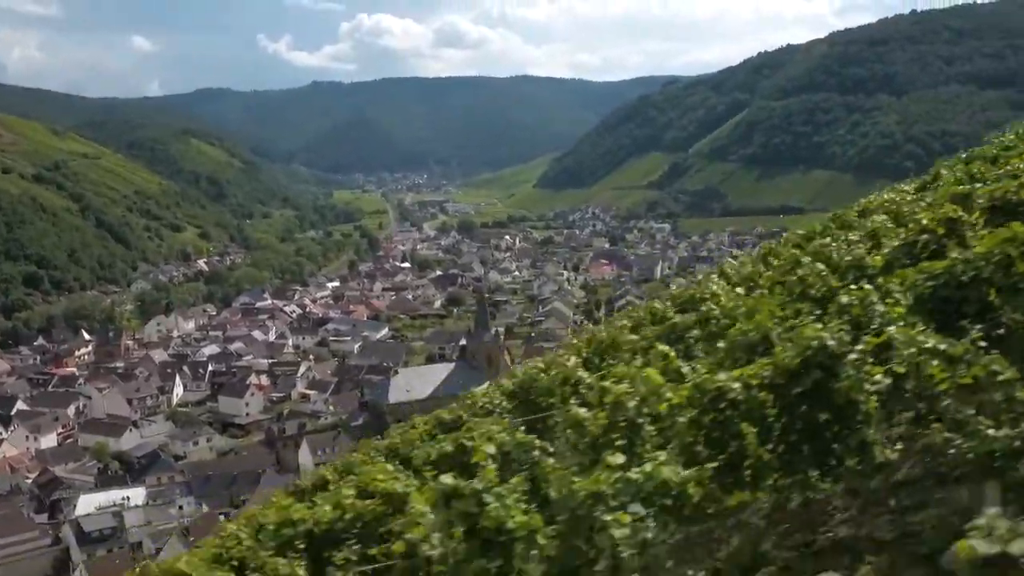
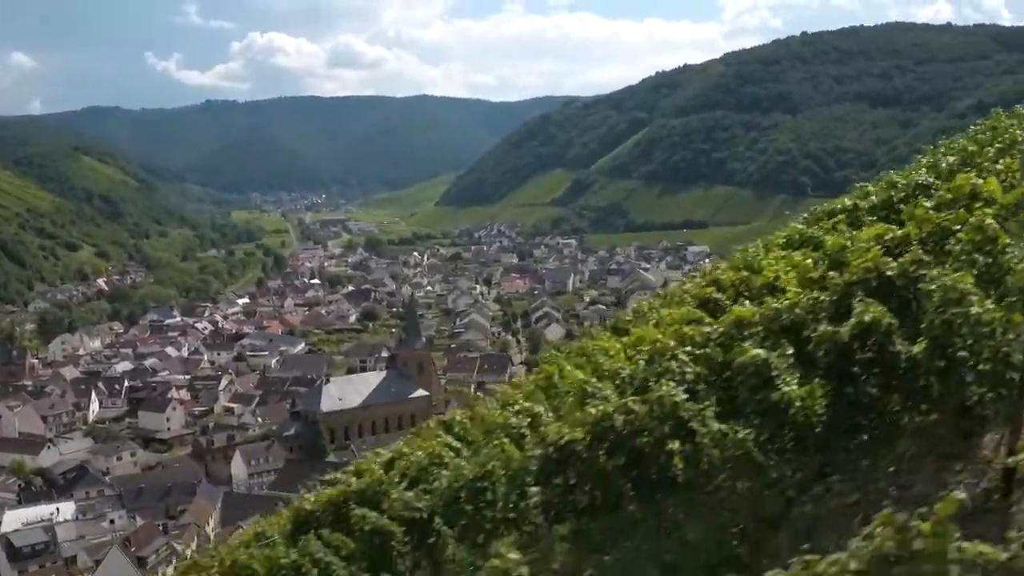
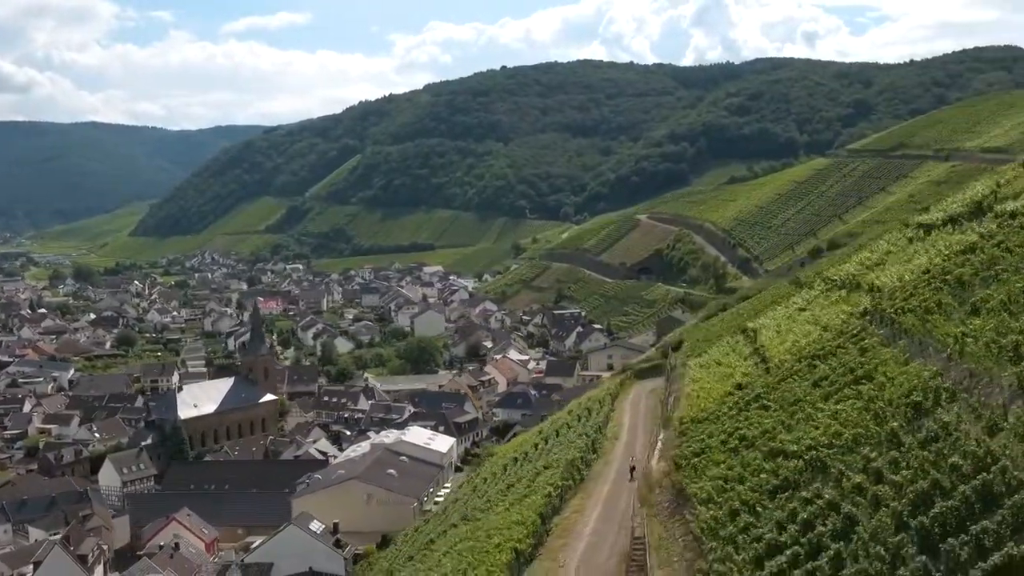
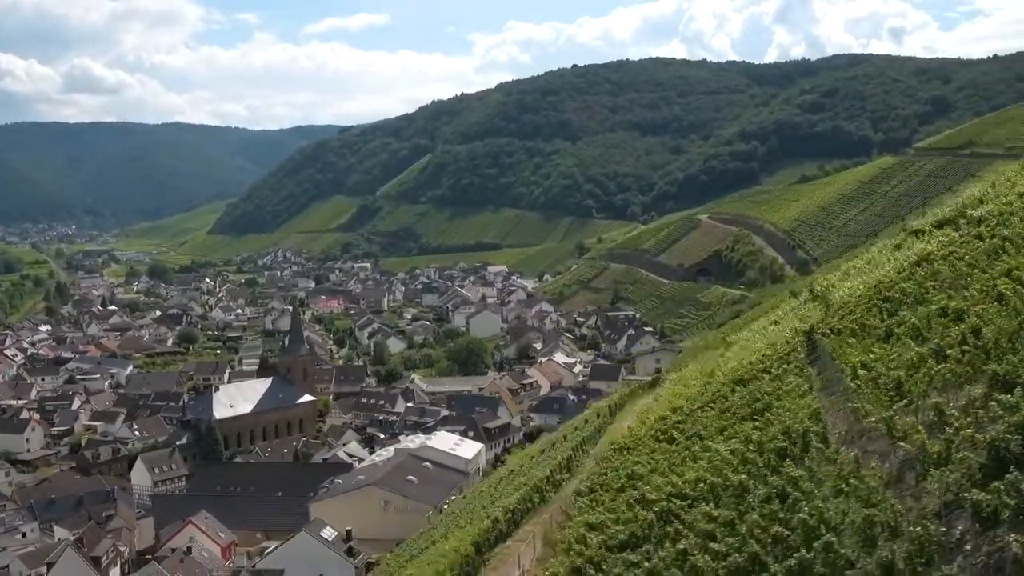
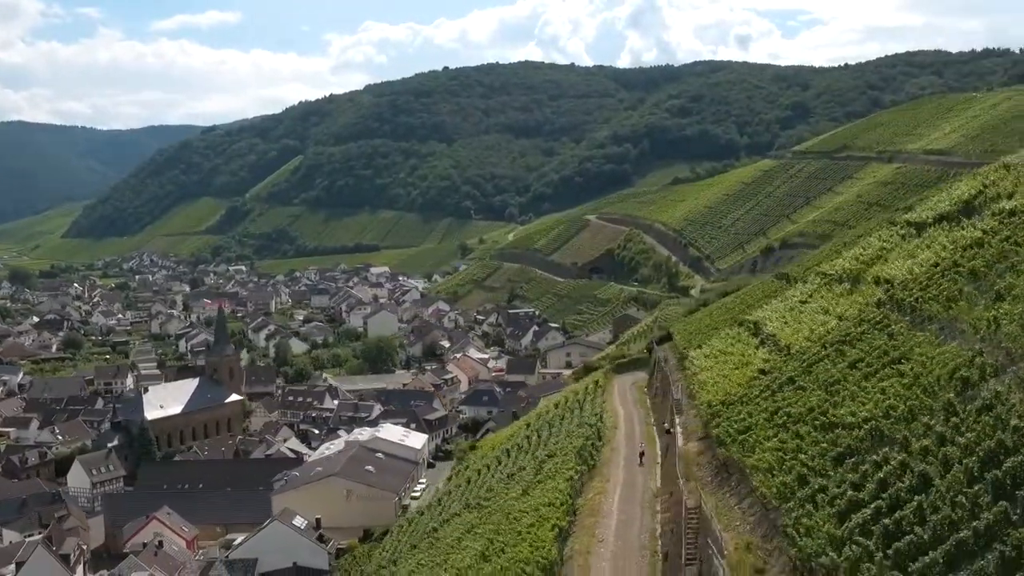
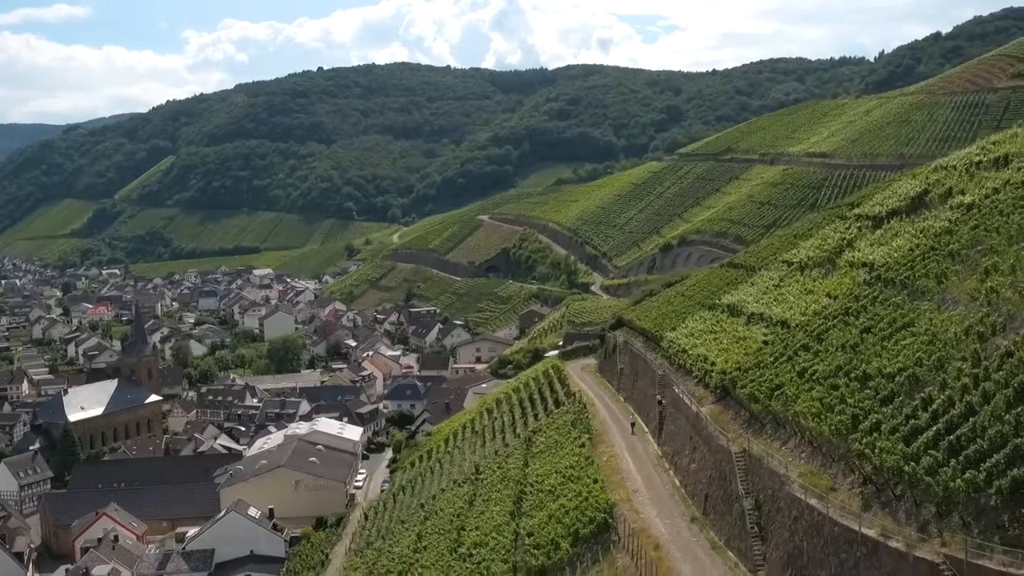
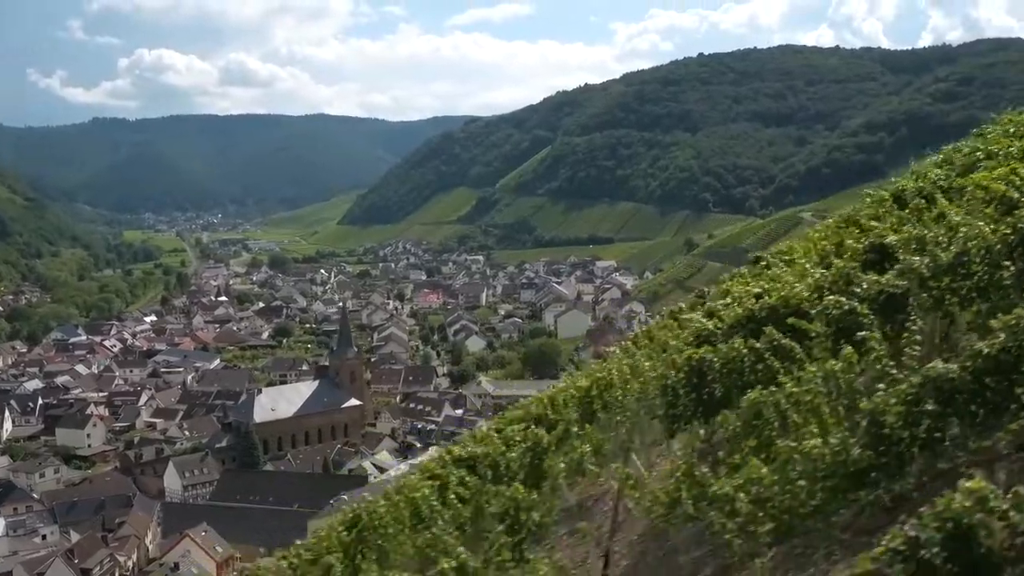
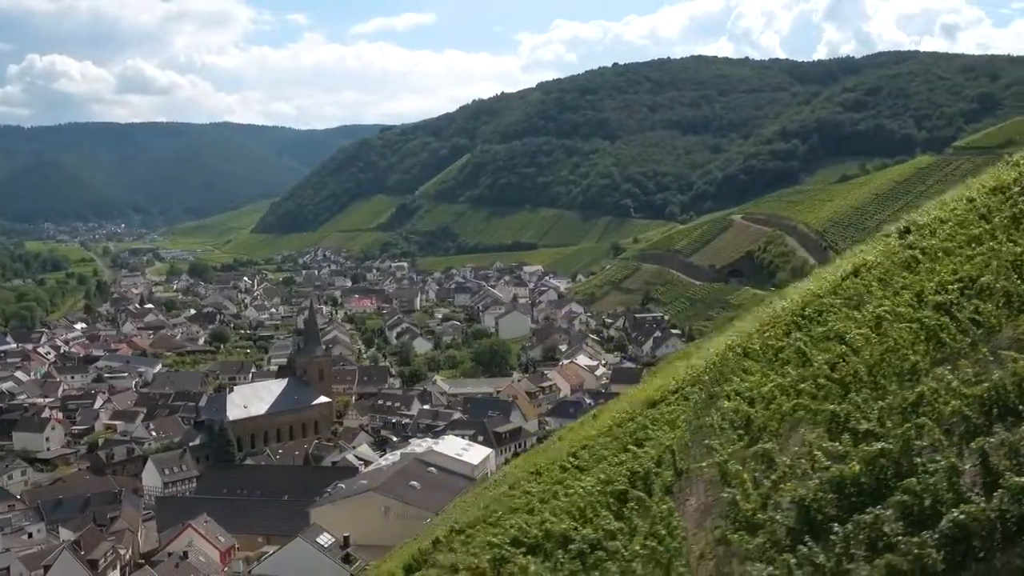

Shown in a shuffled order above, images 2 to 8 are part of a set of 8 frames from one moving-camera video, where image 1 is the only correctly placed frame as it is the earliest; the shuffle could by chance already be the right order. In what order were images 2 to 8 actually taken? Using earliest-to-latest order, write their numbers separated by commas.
2, 7, 8, 4, 3, 5, 6
